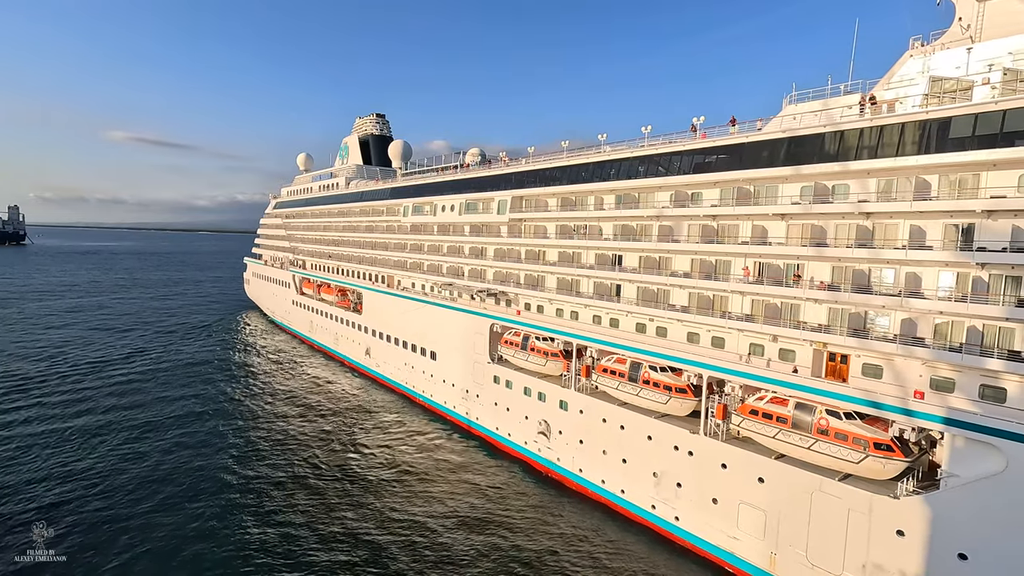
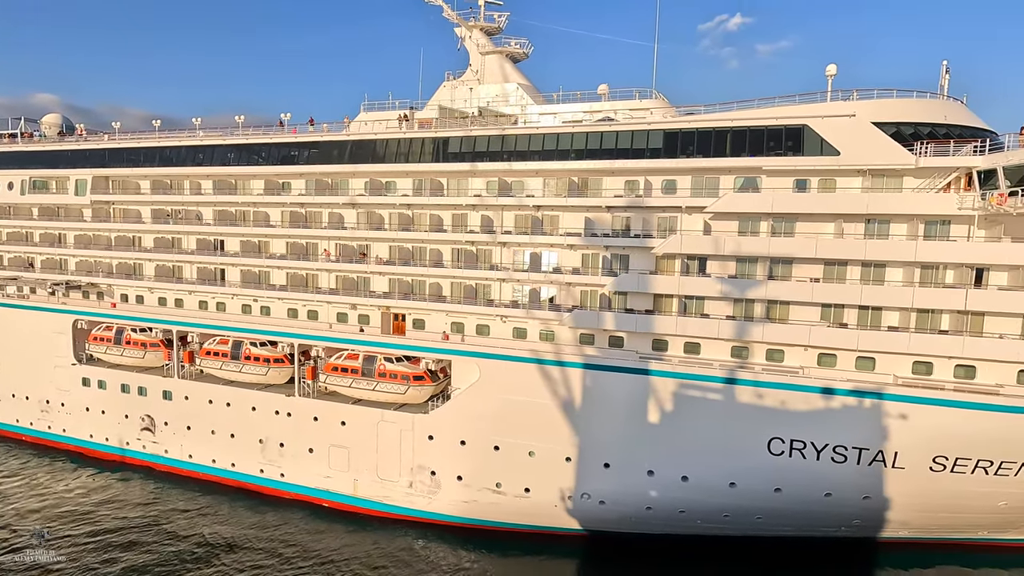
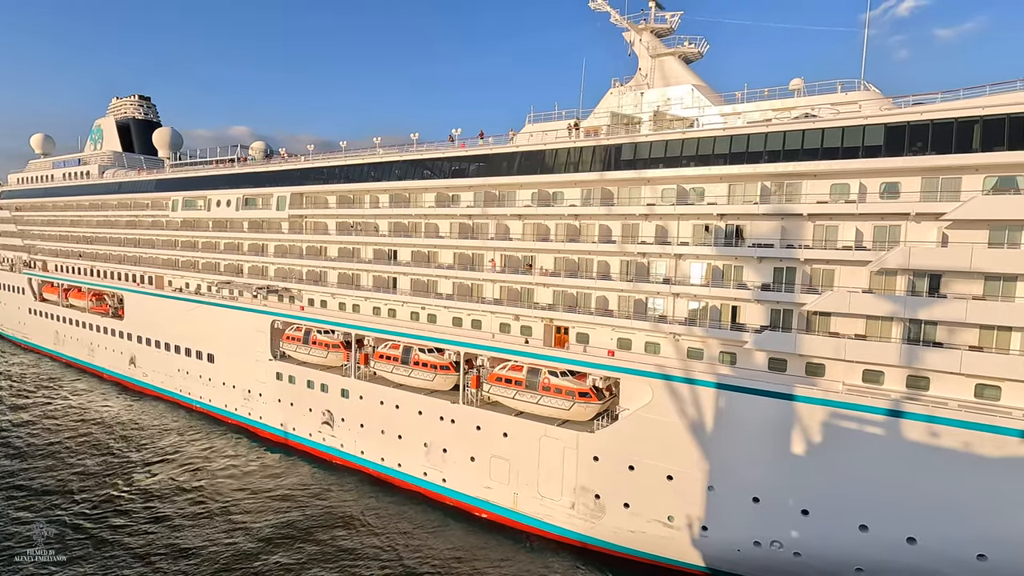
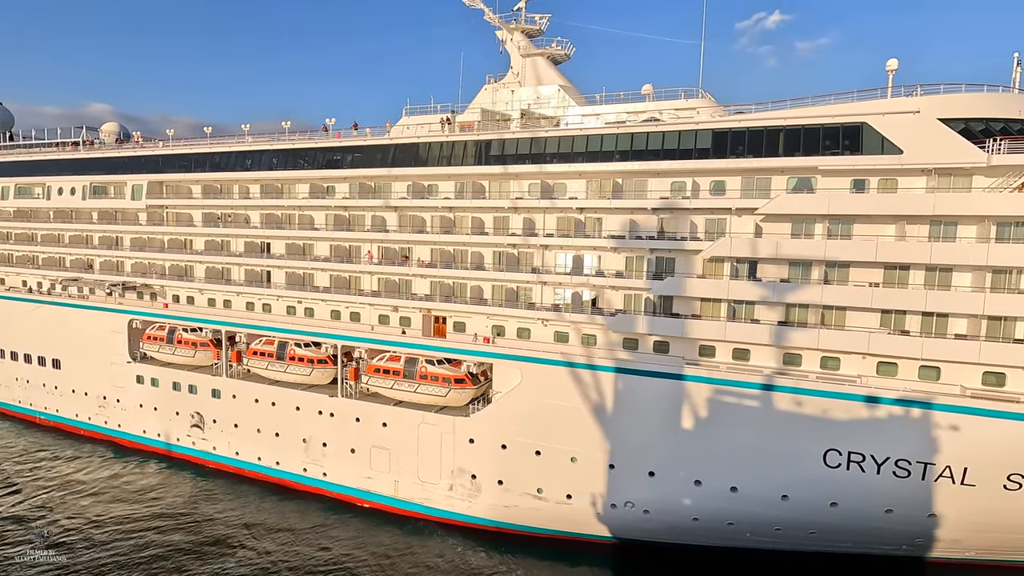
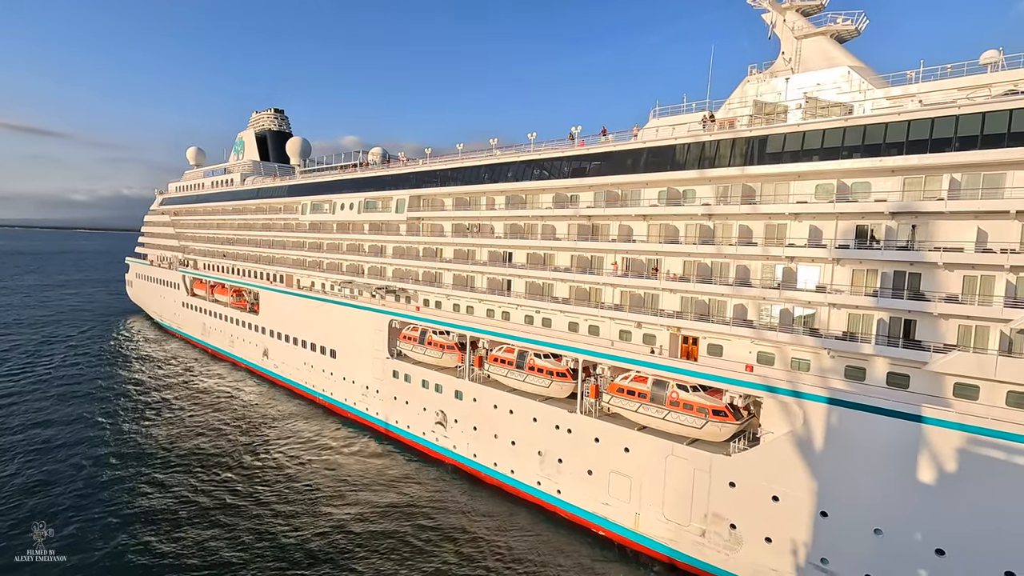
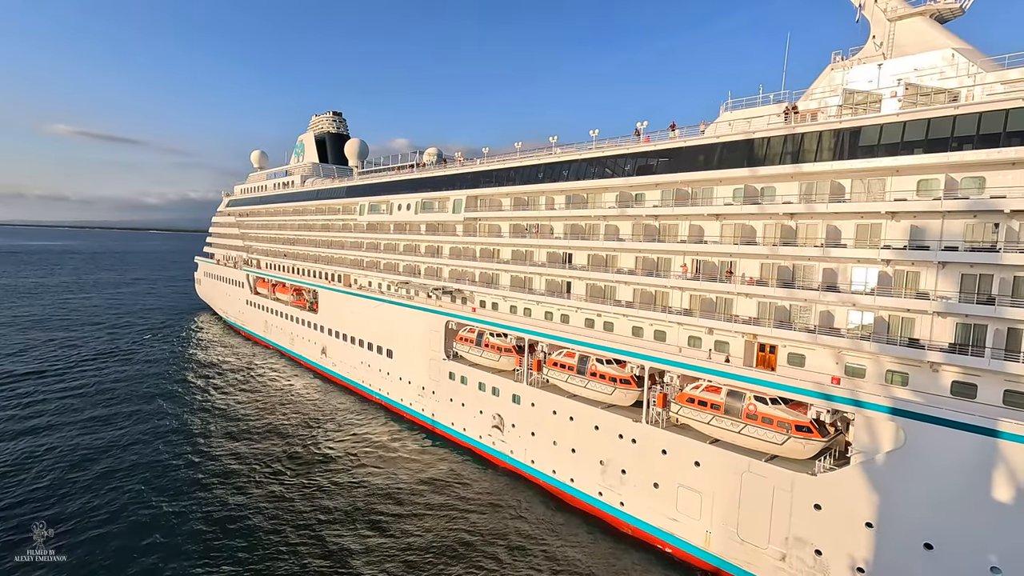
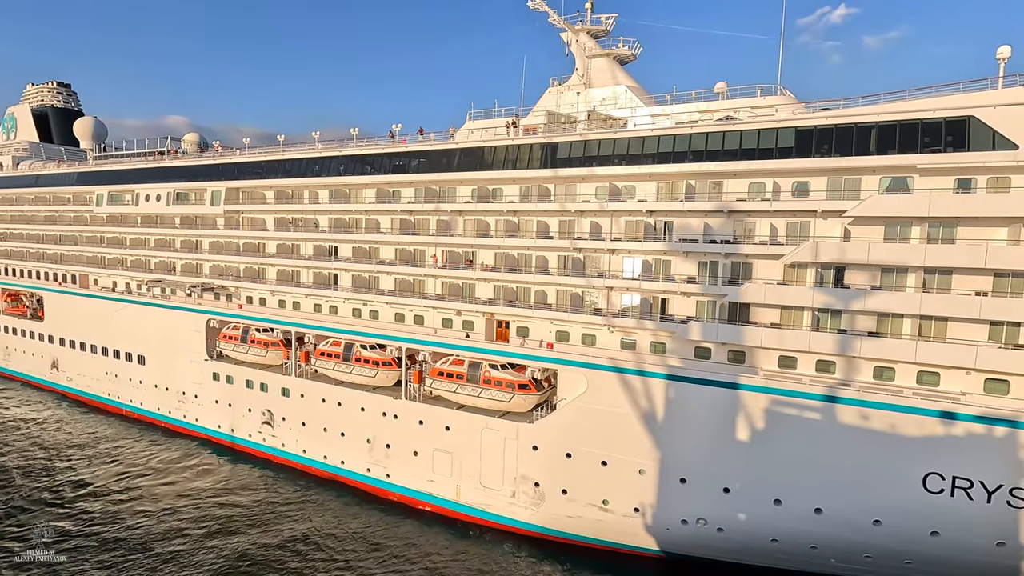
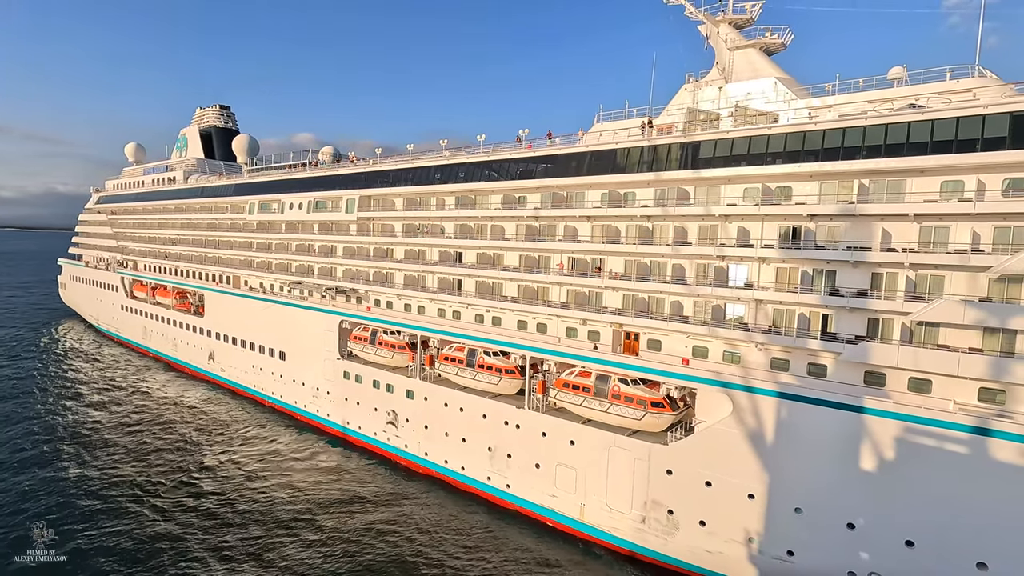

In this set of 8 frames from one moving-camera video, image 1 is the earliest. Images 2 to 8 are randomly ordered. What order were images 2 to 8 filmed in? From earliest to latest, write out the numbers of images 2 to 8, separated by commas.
6, 5, 8, 3, 7, 4, 2
